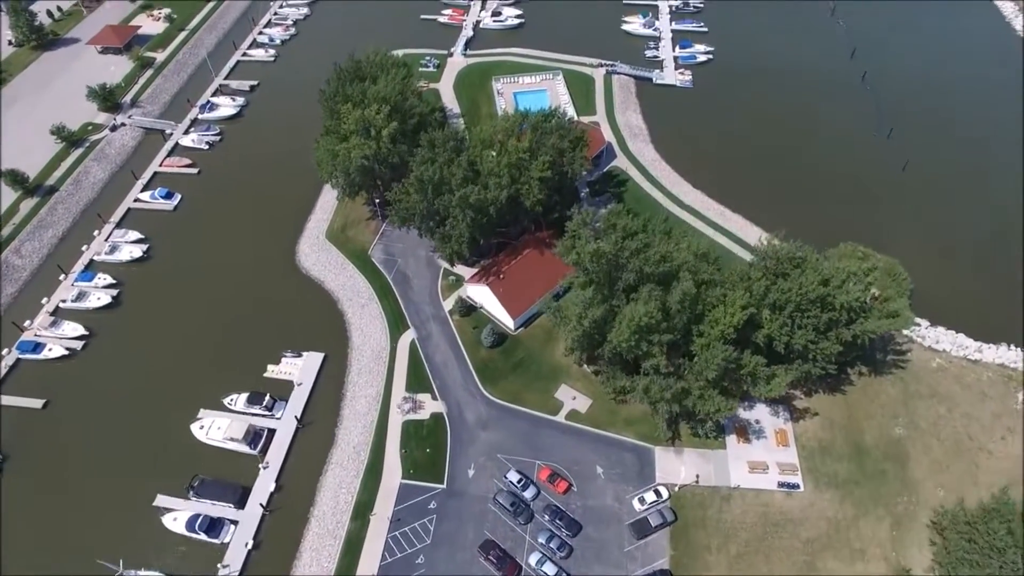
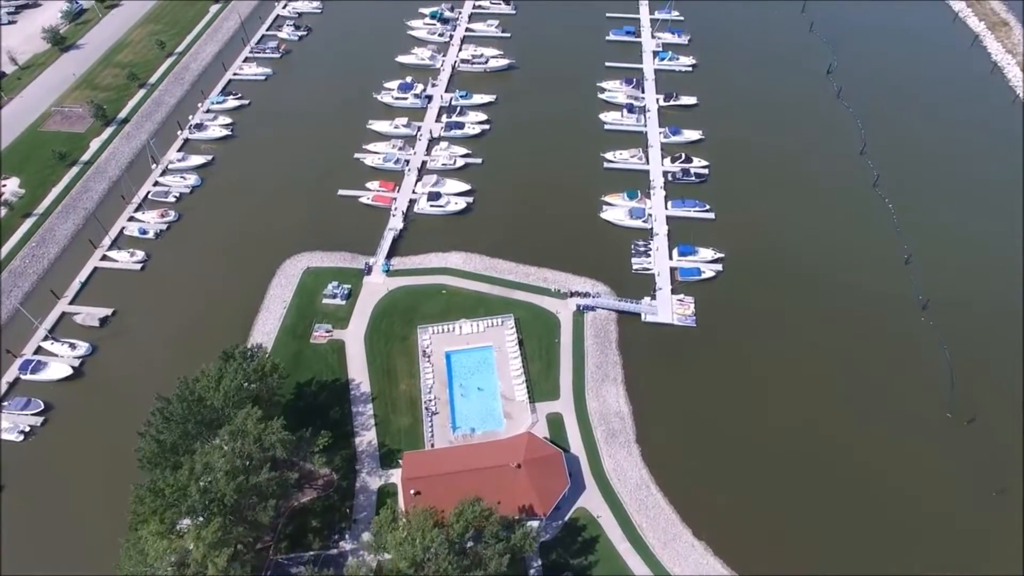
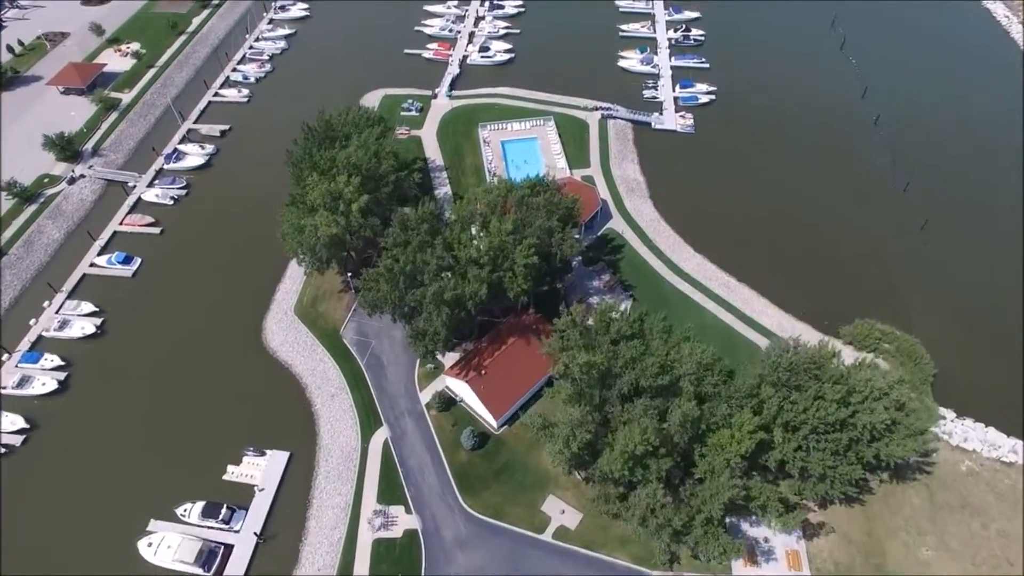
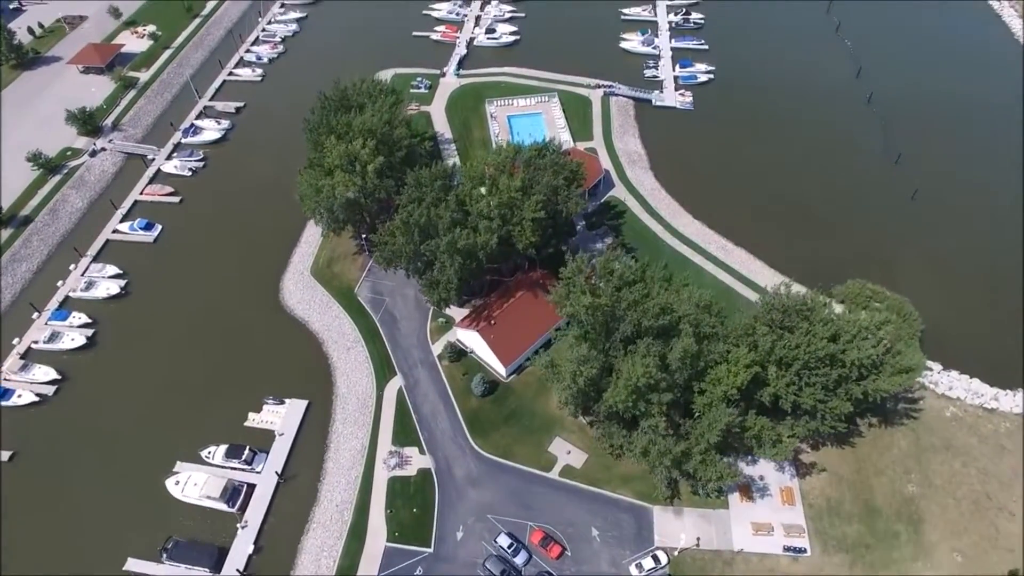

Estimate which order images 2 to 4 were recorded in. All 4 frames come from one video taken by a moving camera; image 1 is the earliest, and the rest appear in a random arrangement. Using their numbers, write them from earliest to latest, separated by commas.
4, 3, 2
